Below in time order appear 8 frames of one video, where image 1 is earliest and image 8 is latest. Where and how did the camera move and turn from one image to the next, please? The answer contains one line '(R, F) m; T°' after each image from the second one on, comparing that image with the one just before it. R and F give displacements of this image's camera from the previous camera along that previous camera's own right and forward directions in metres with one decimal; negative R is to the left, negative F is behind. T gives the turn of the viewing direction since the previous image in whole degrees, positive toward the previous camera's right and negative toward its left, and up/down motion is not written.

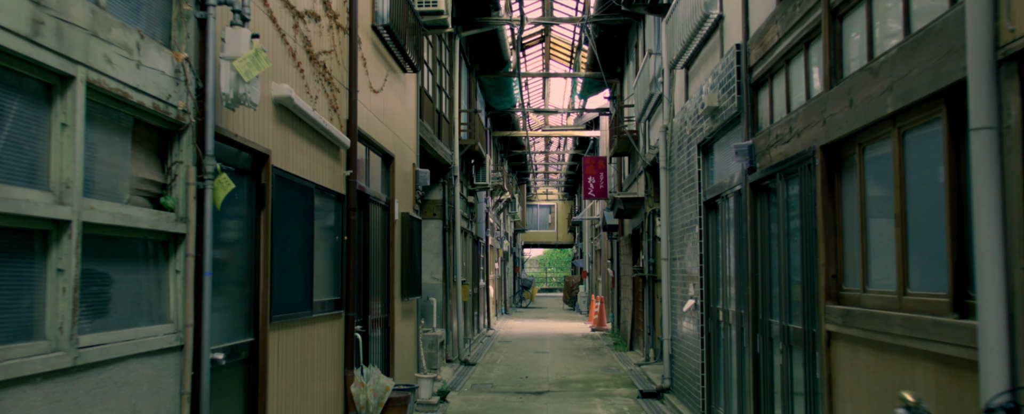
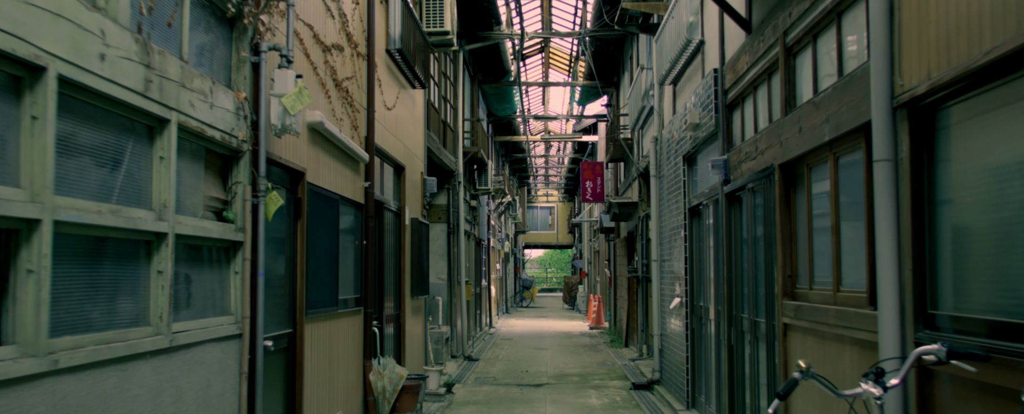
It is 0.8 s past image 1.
(0.0, -0.7) m; 0°
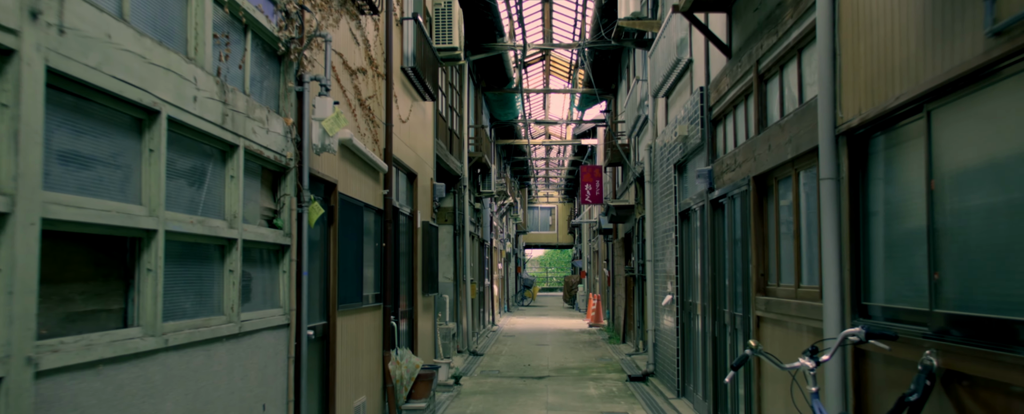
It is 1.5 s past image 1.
(0.0, -0.7) m; 0°
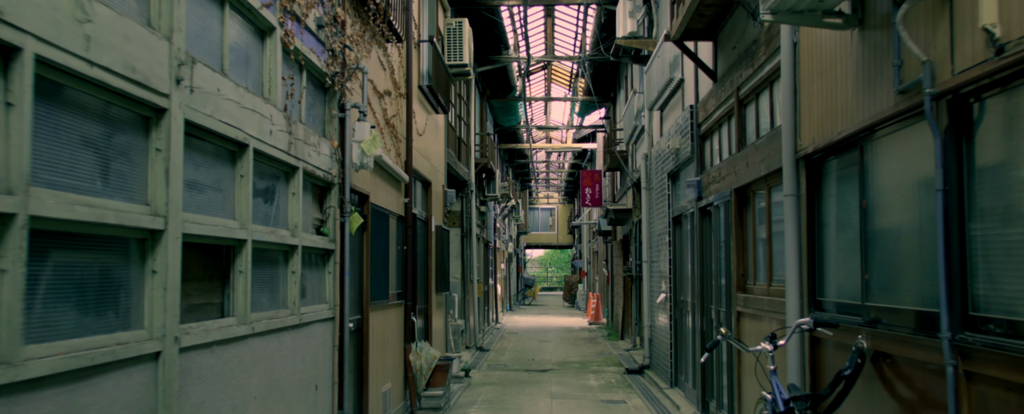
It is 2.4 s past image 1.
(-0.1, -0.8) m; 0°
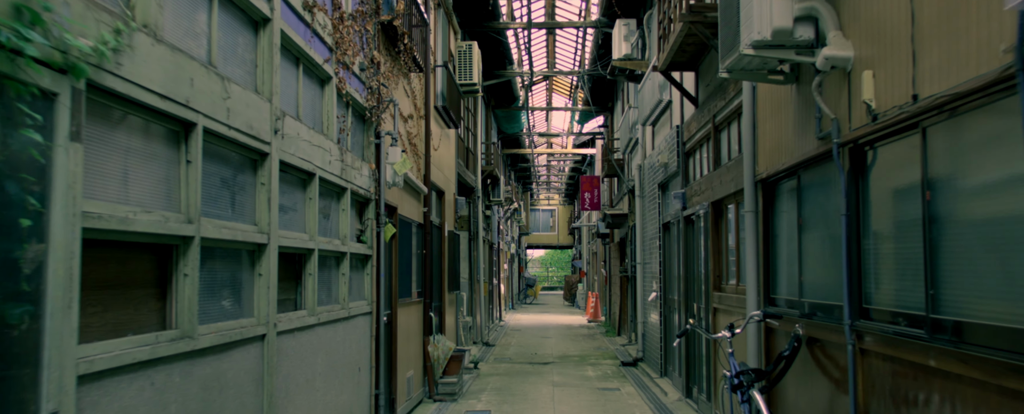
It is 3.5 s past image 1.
(-0.1, -1.1) m; 0°
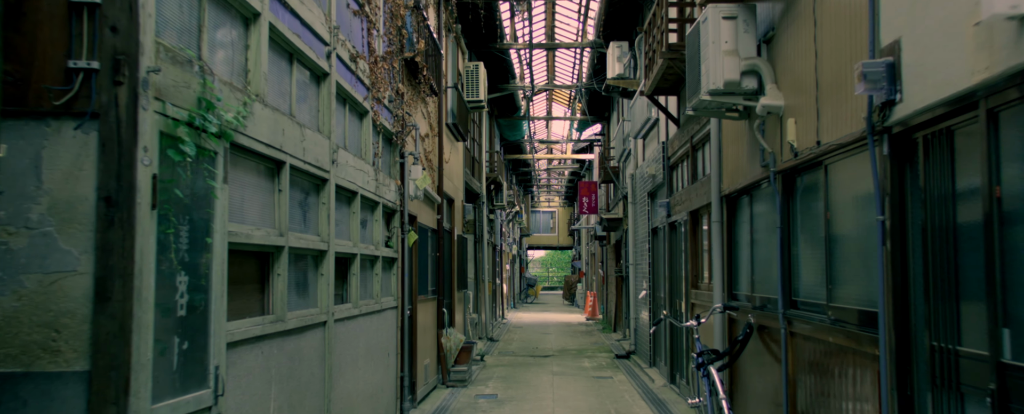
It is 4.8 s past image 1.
(0.0, -1.1) m; 0°
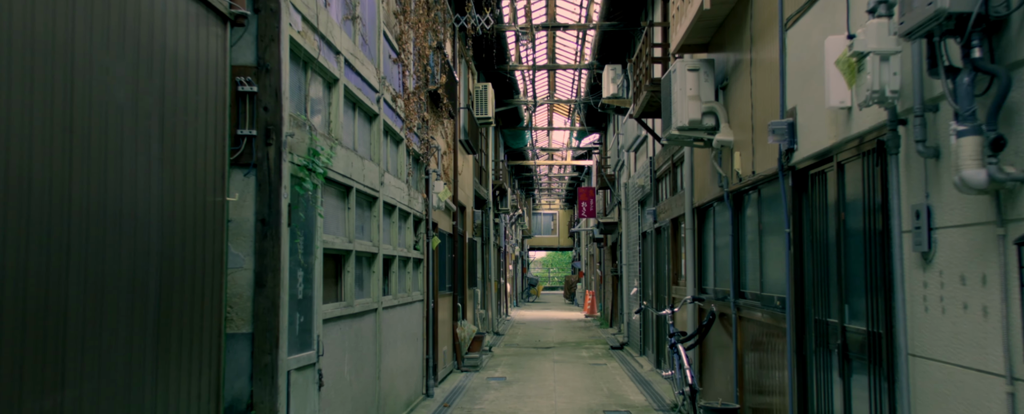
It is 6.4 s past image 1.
(-0.1, -1.5) m; 0°
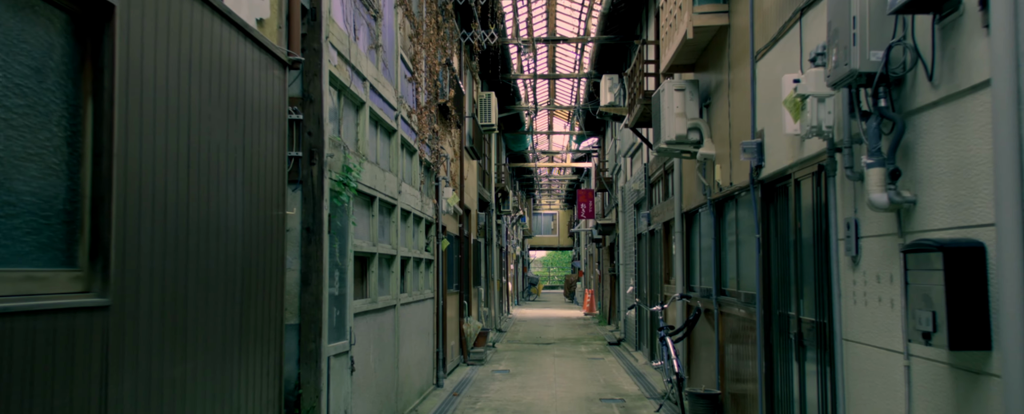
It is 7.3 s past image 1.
(0.0, -0.8) m; 0°
